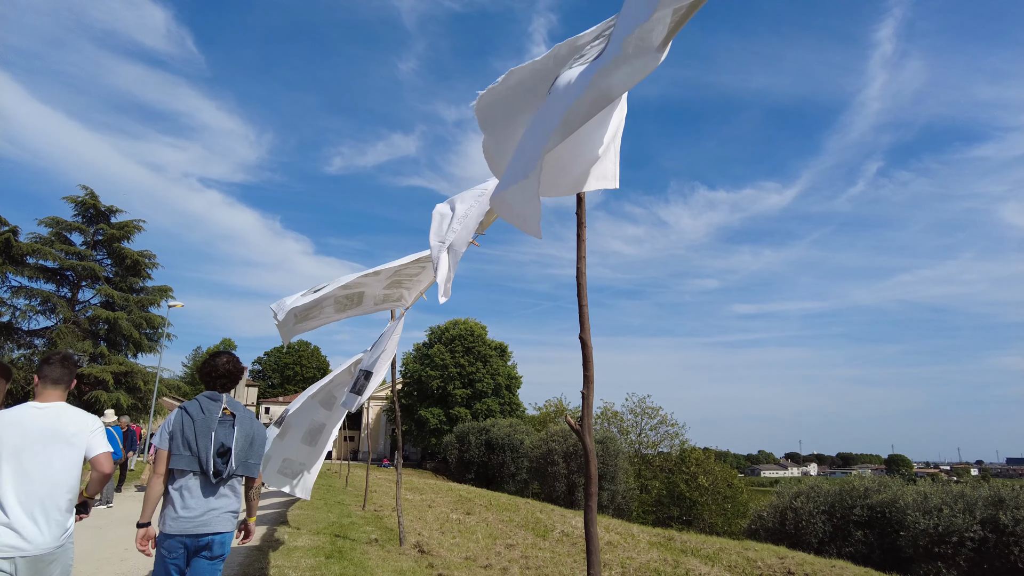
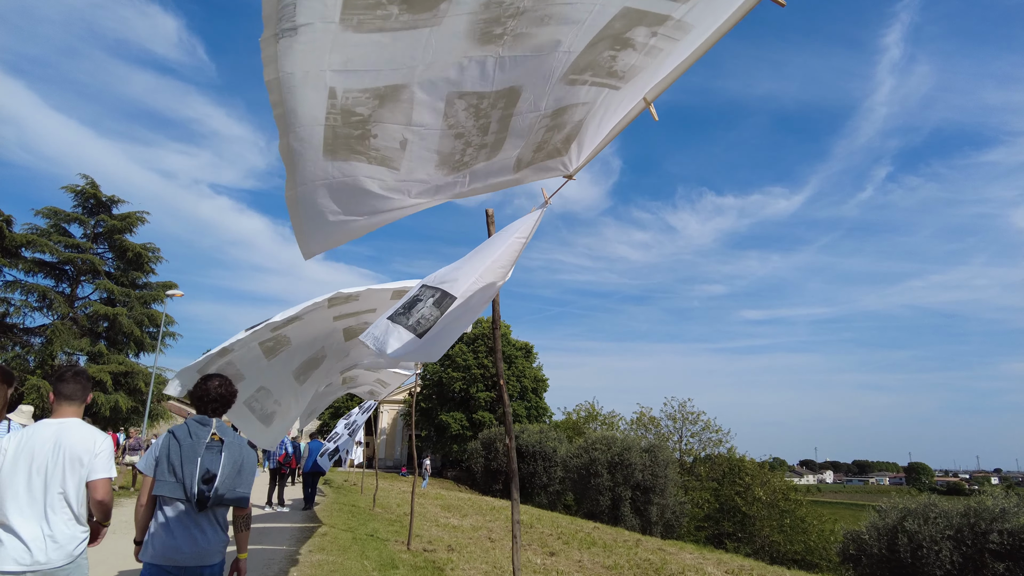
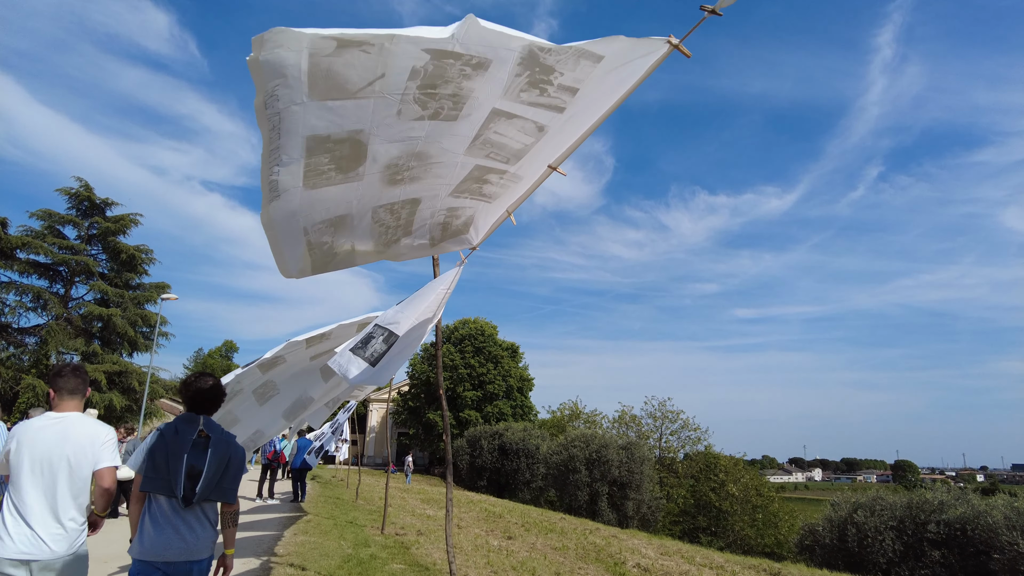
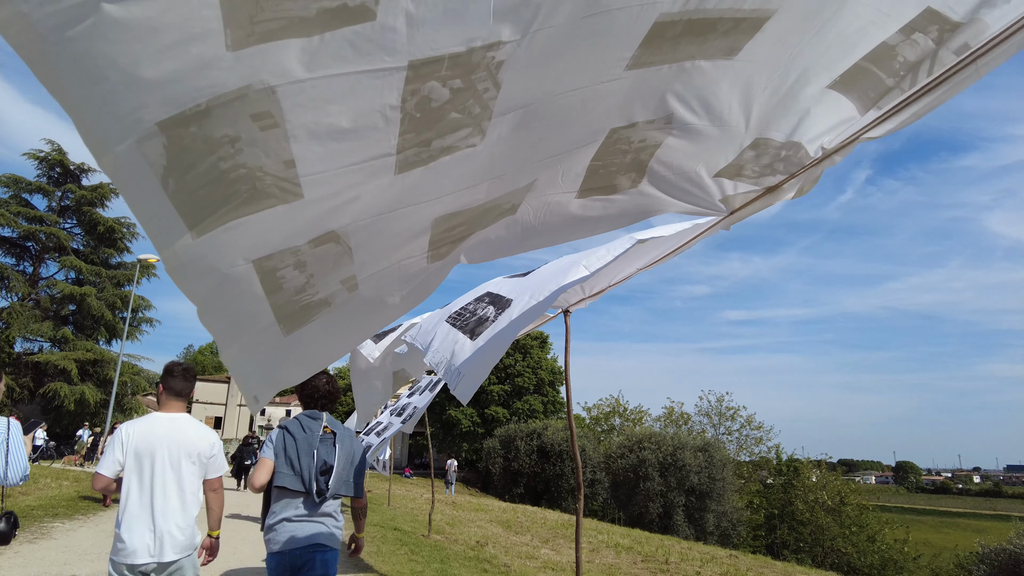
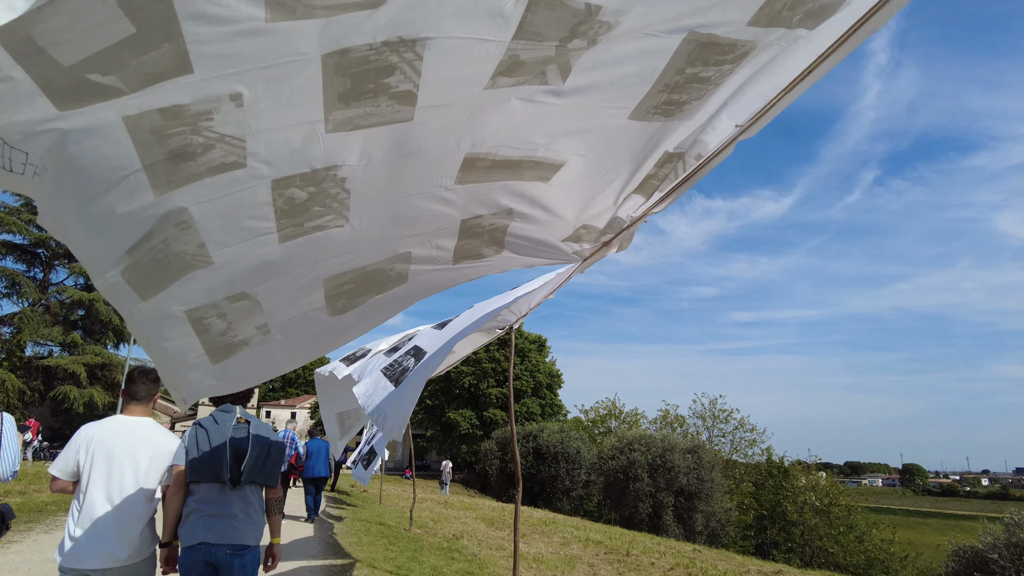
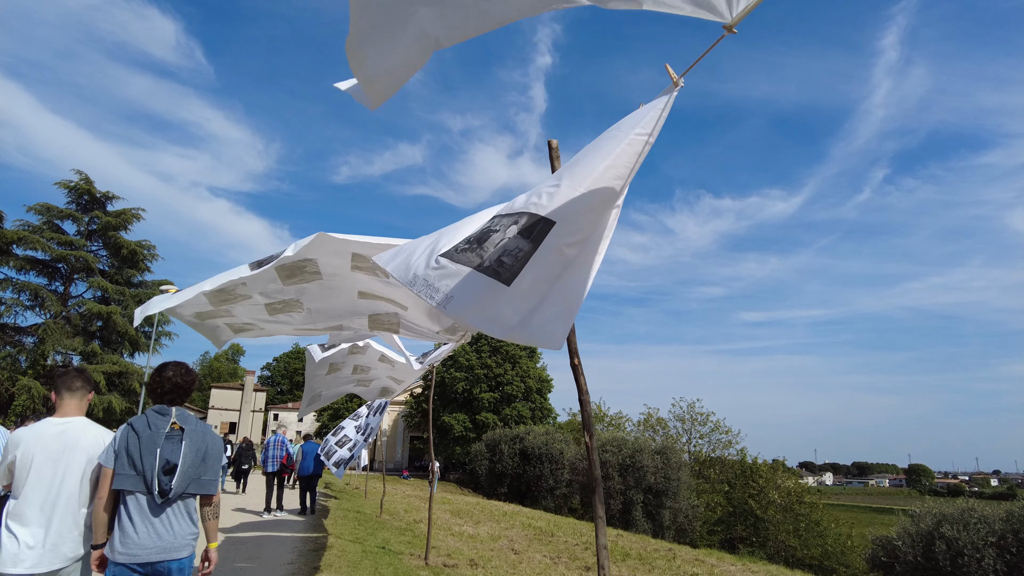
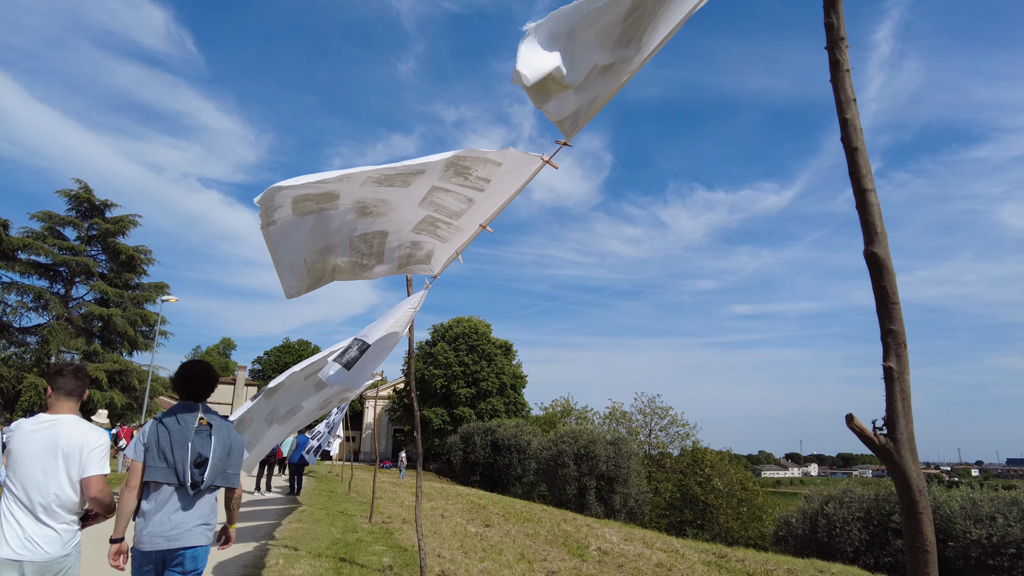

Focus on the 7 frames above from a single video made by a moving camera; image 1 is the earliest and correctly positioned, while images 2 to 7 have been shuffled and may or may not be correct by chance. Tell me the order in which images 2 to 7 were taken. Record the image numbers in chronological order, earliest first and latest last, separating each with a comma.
7, 3, 2, 6, 5, 4
